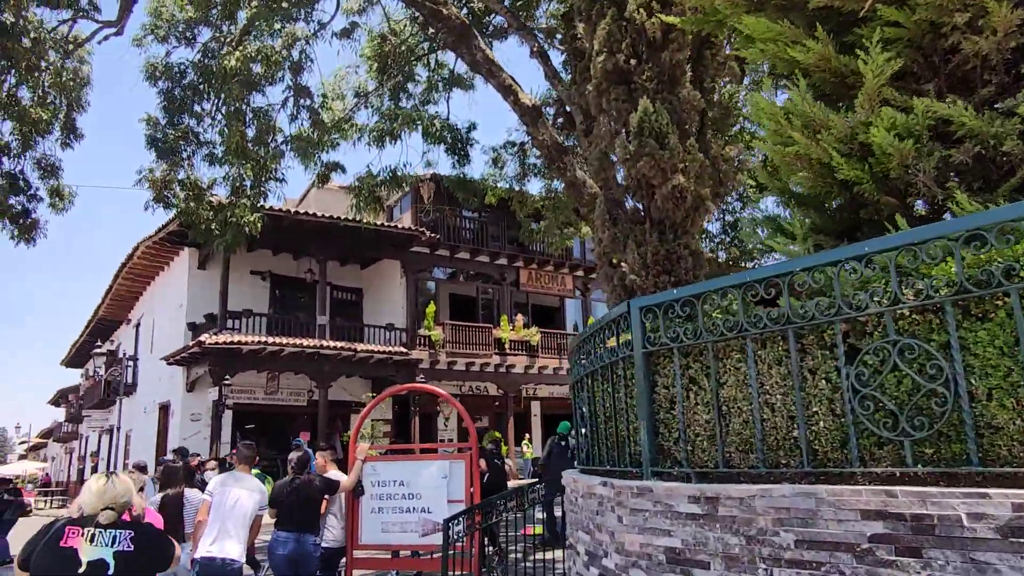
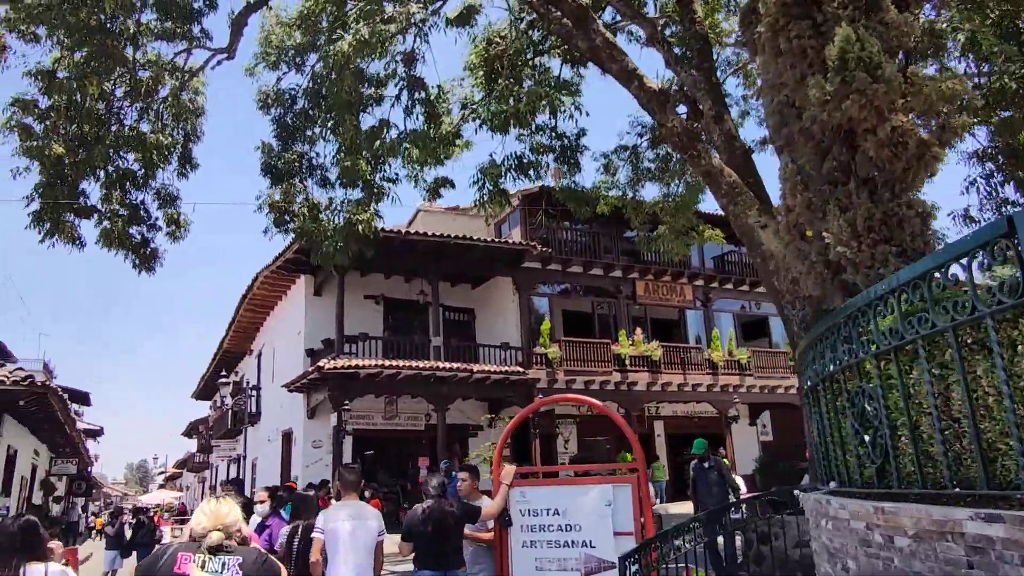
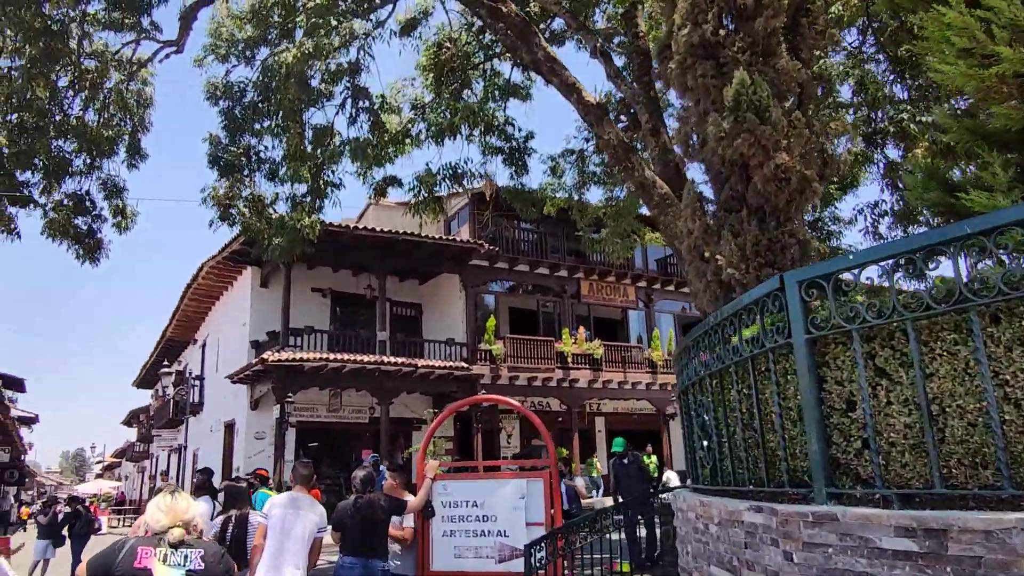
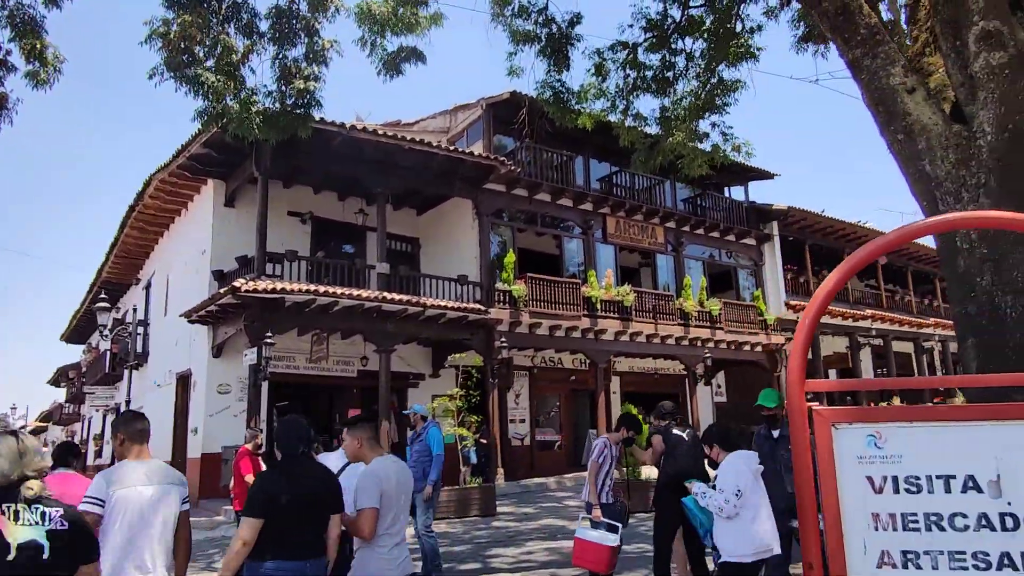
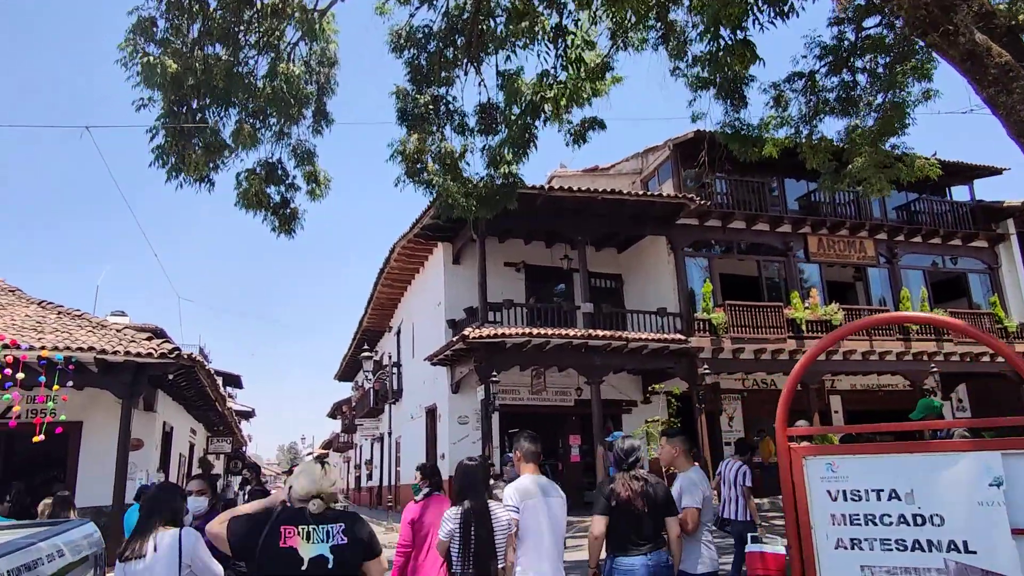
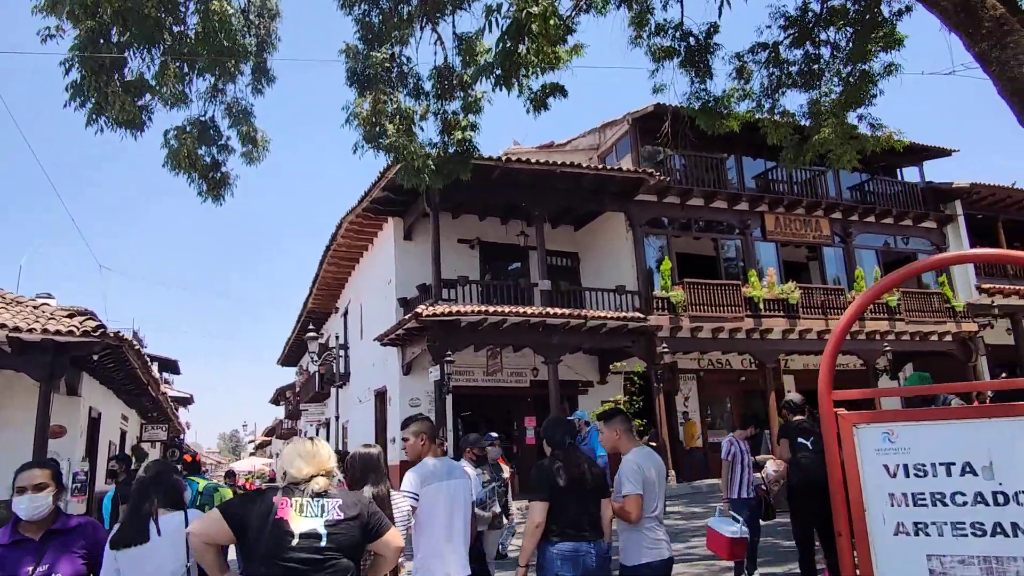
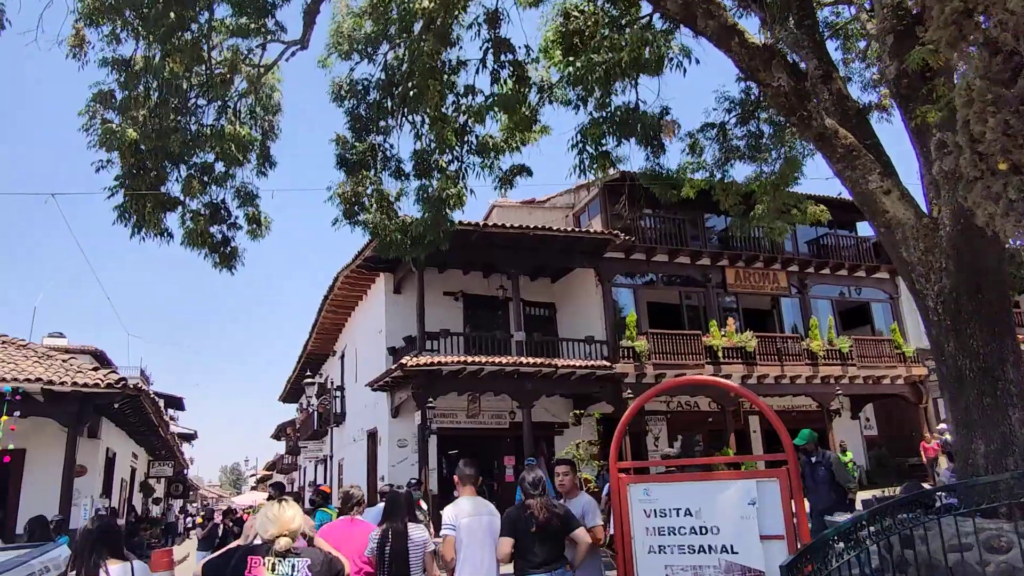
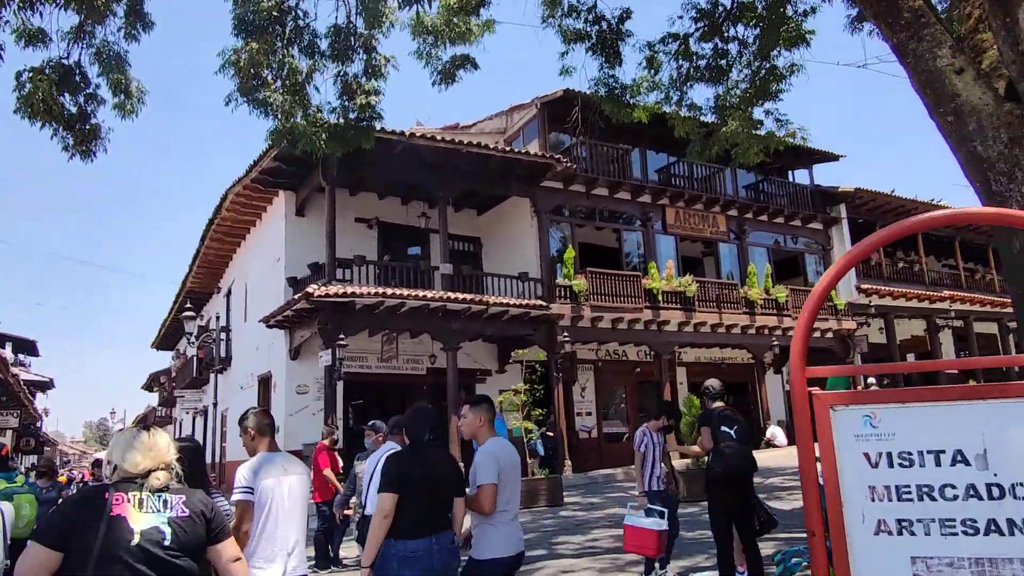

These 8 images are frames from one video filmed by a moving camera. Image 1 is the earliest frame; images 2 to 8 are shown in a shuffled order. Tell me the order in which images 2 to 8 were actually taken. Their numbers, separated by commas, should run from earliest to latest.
3, 2, 7, 5, 6, 8, 4
